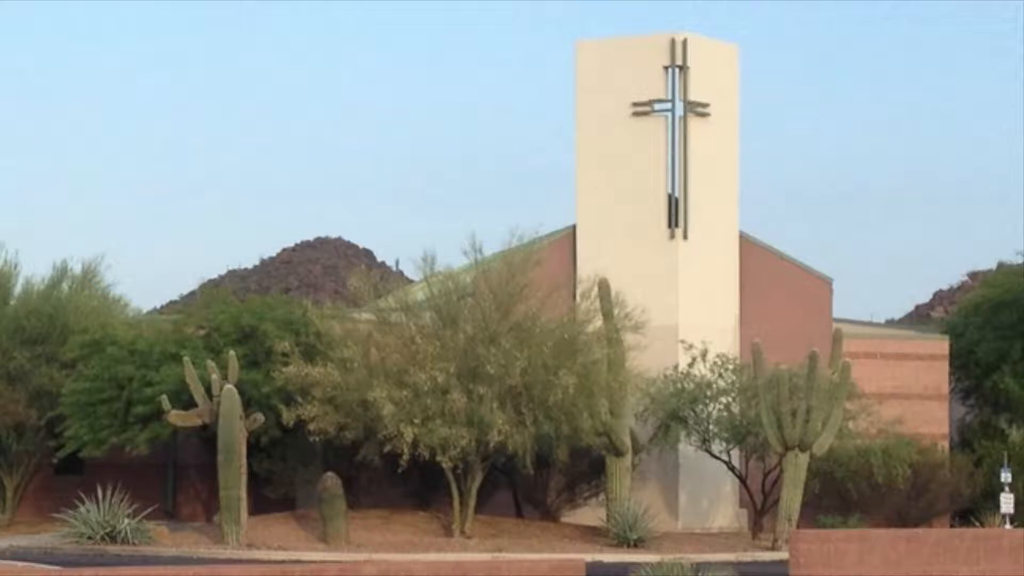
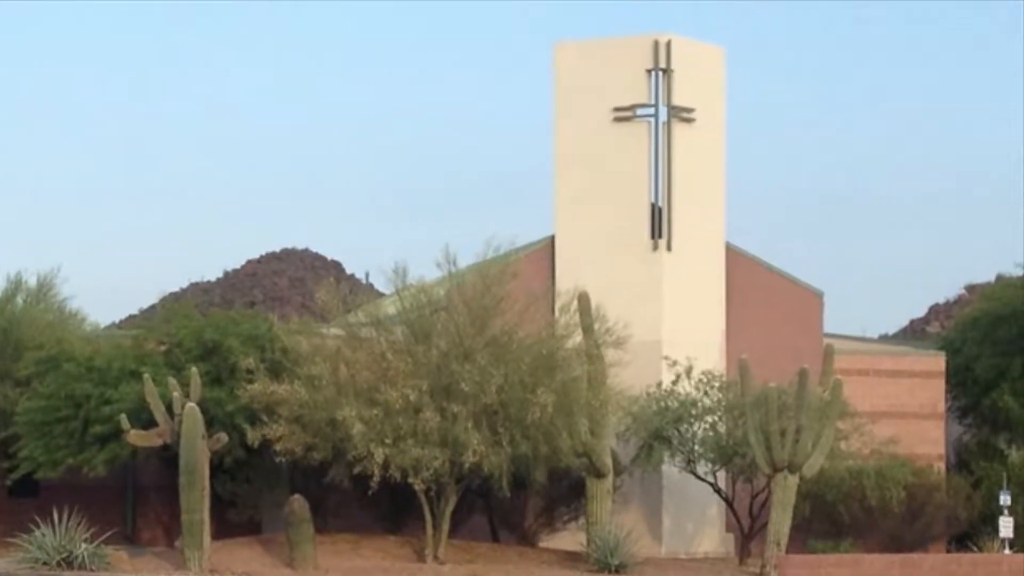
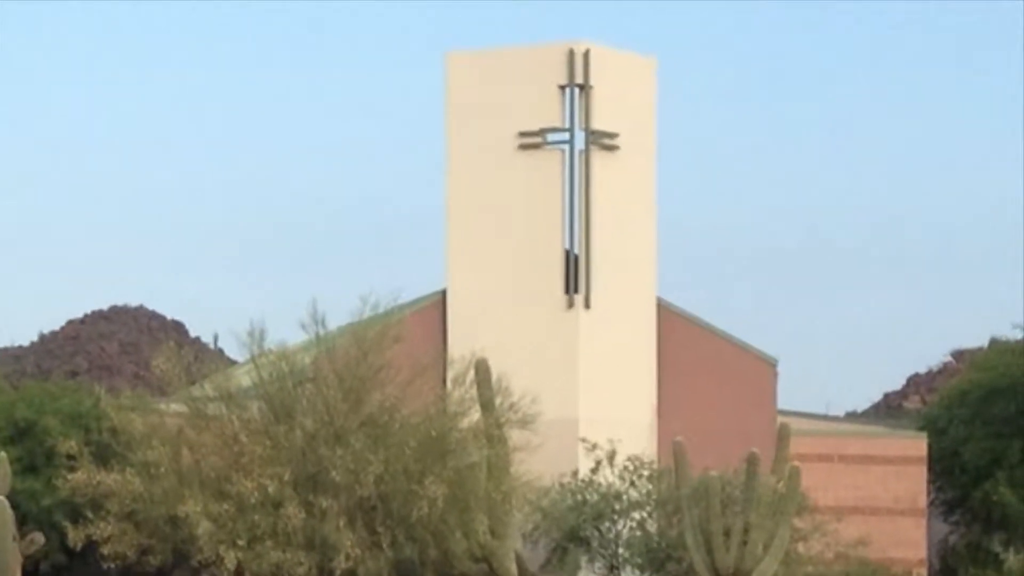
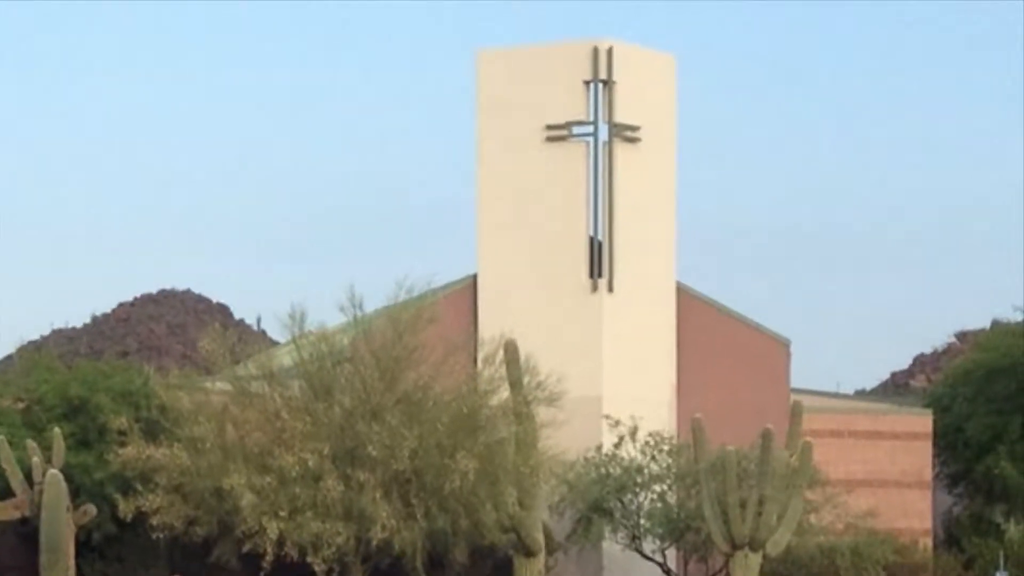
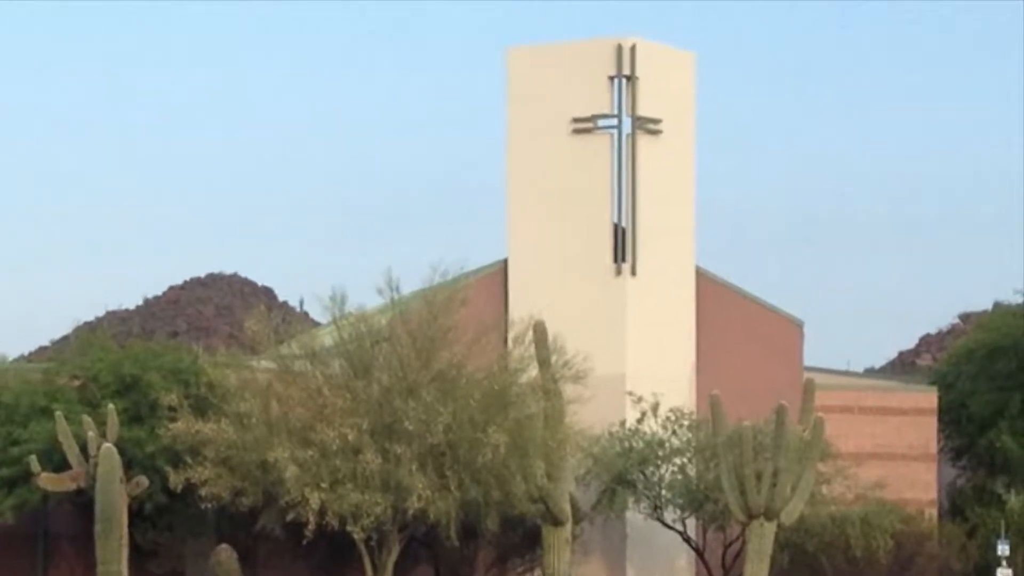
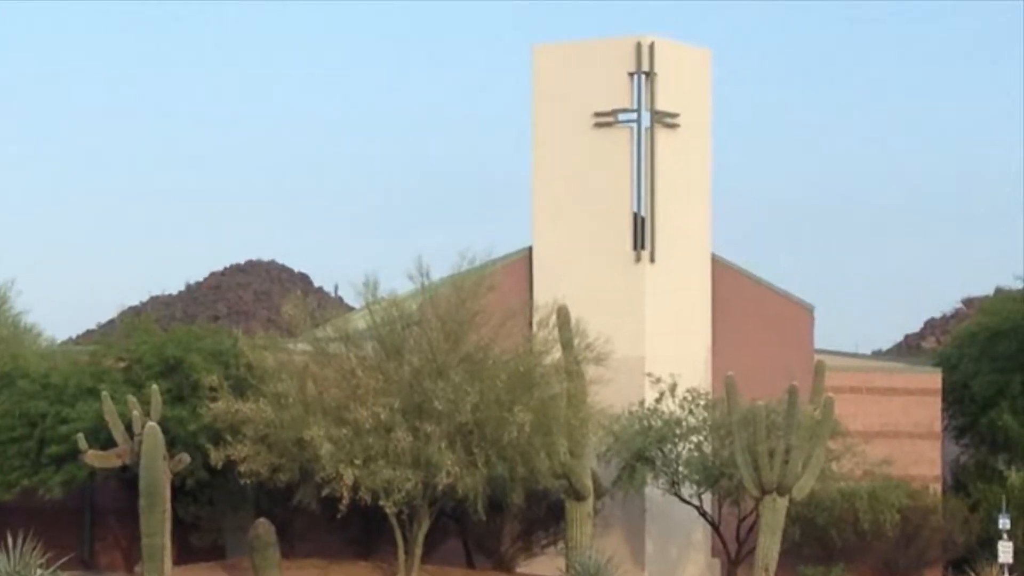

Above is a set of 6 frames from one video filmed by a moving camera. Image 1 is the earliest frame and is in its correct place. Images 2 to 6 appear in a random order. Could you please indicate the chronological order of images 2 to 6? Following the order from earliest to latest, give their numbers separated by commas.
2, 6, 5, 4, 3
